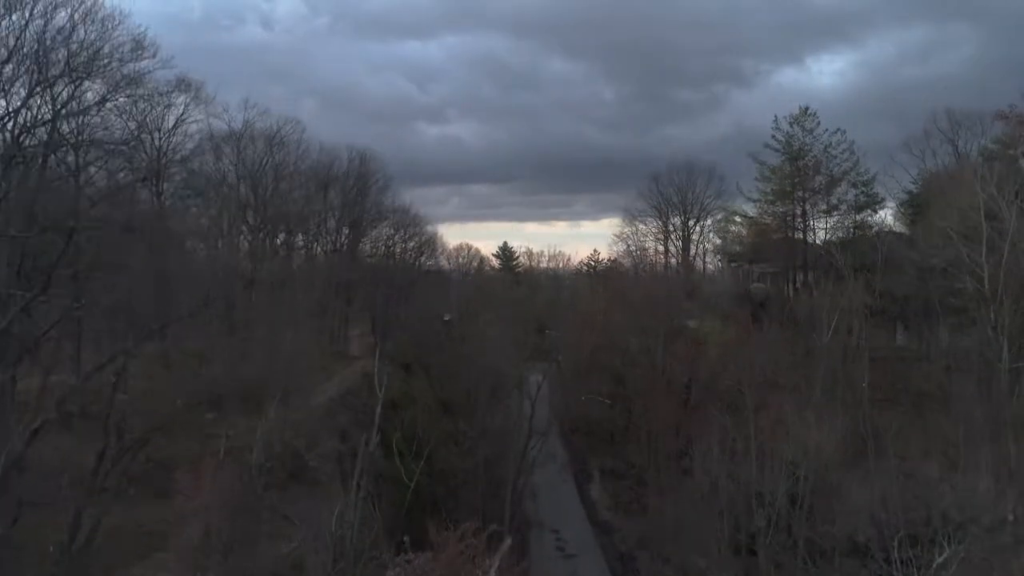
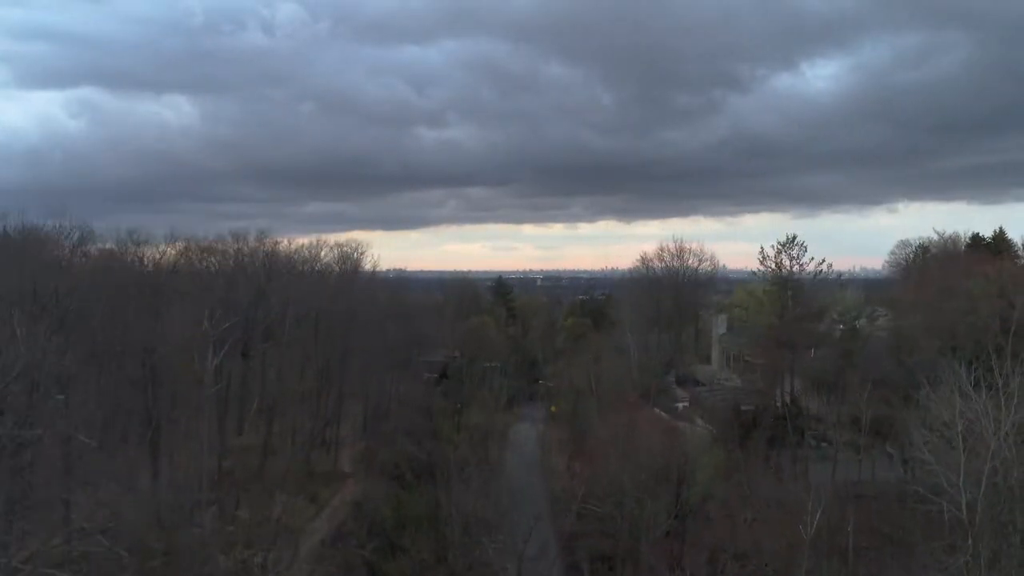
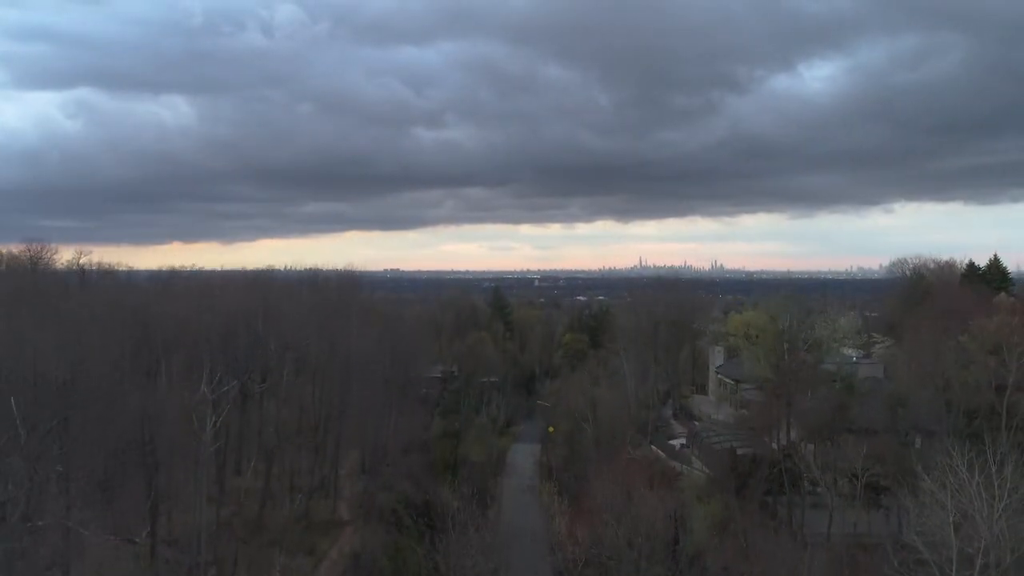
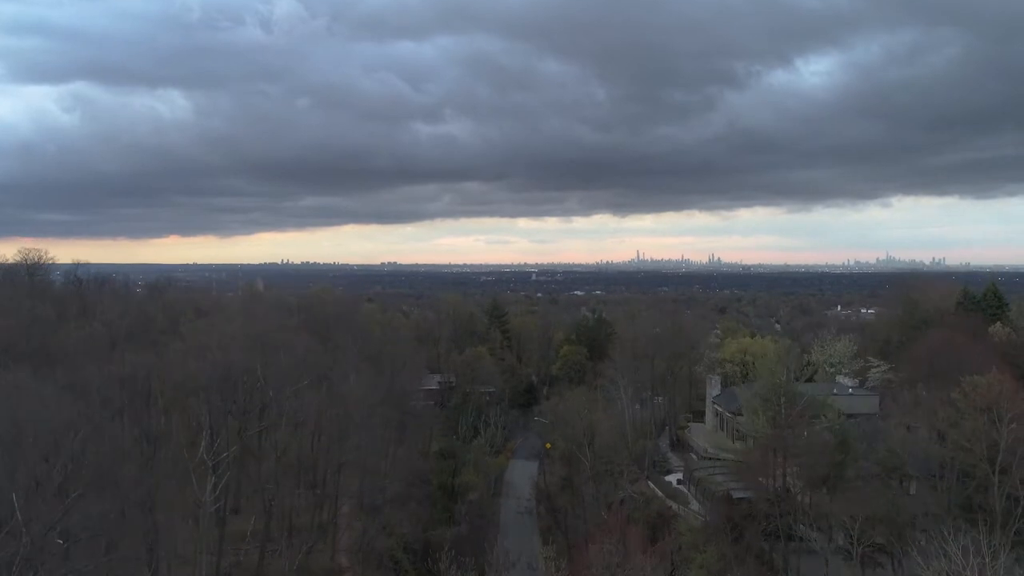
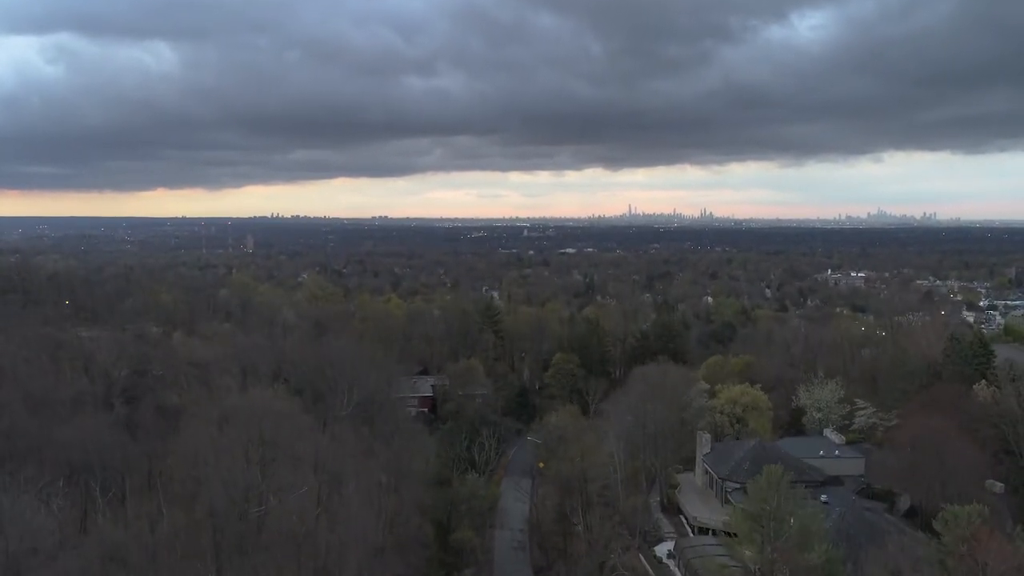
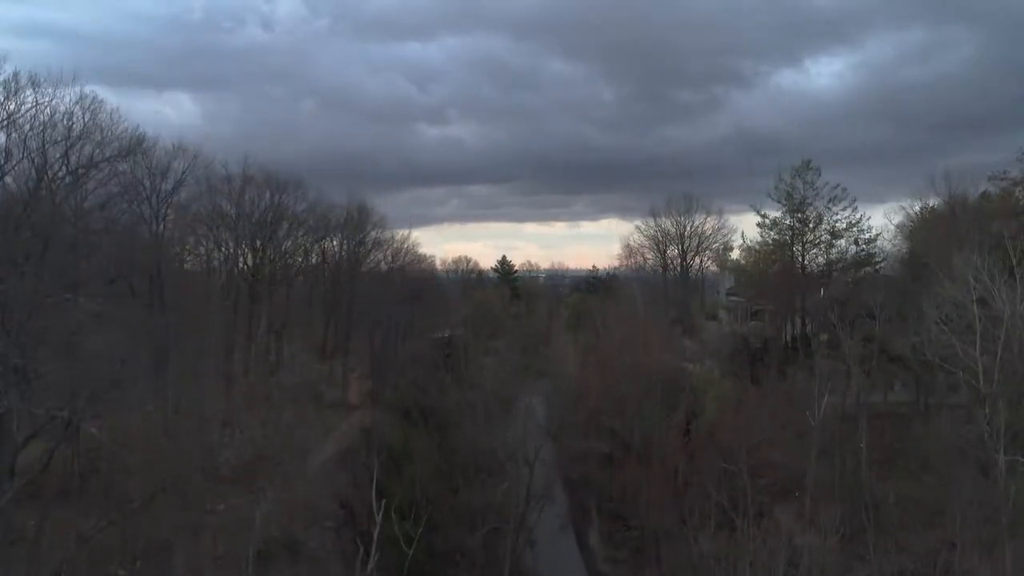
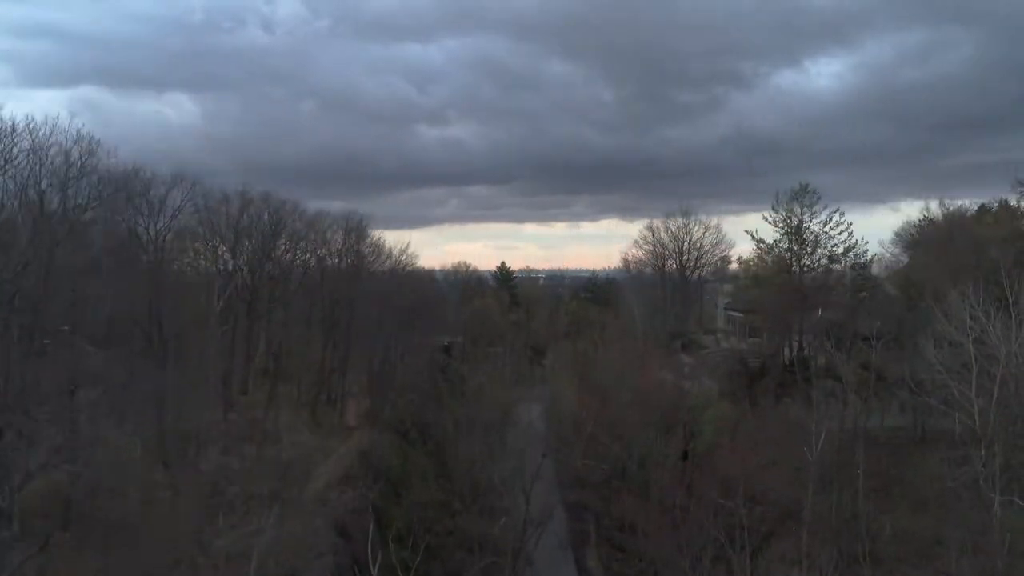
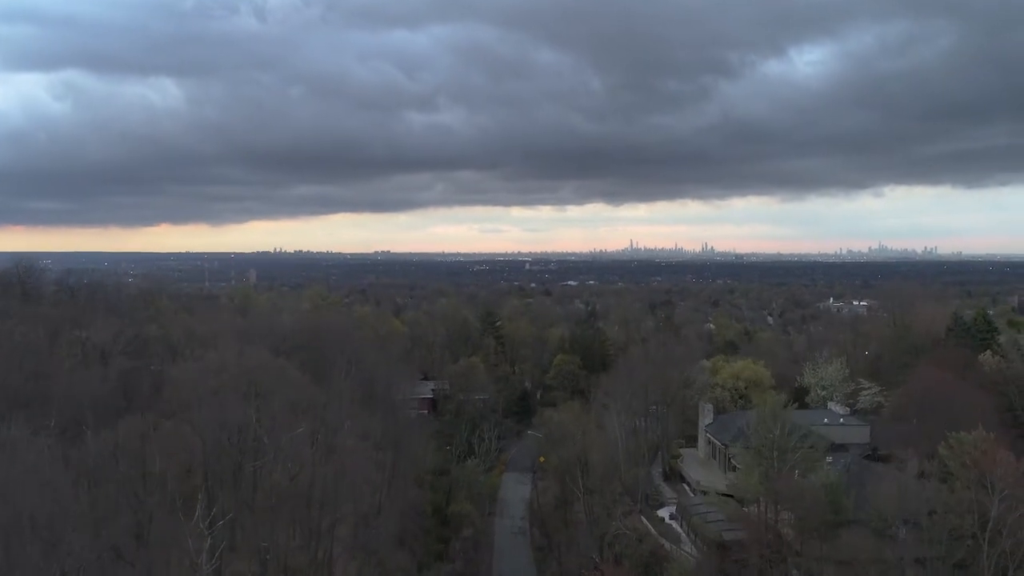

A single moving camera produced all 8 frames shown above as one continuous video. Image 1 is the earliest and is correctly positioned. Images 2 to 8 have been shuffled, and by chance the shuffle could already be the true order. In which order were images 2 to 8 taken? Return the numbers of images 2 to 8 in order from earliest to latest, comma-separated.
6, 7, 2, 3, 4, 8, 5
